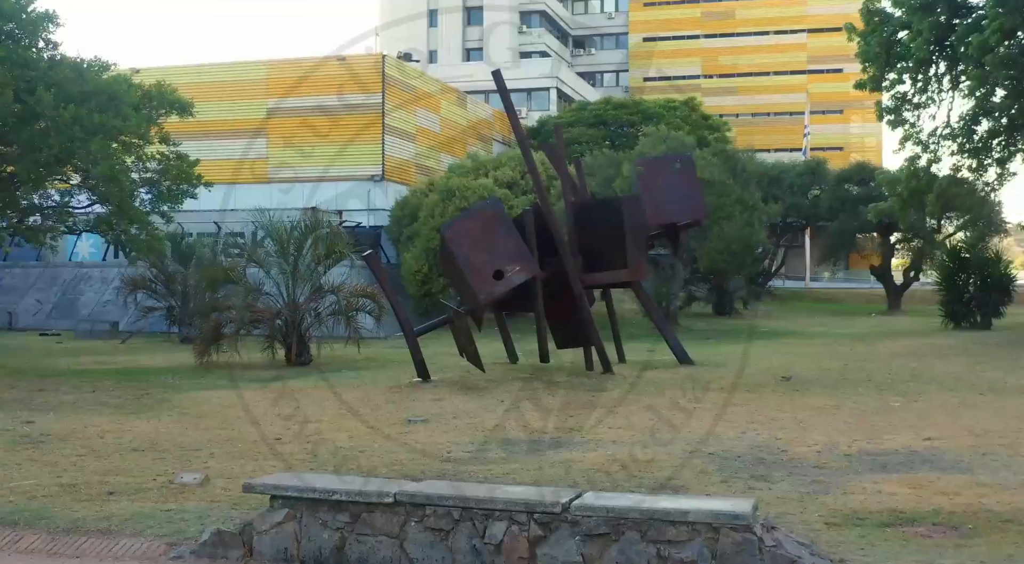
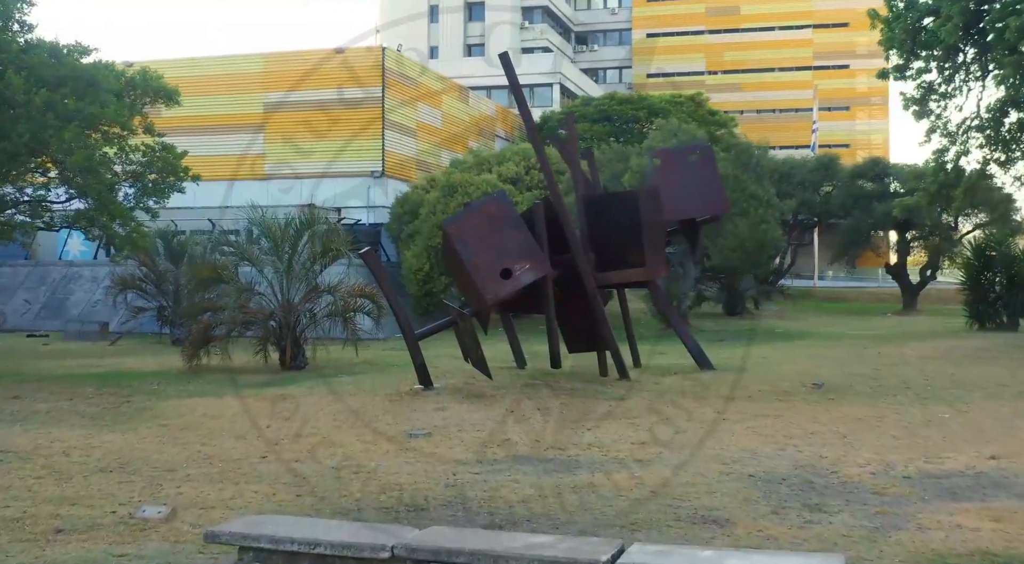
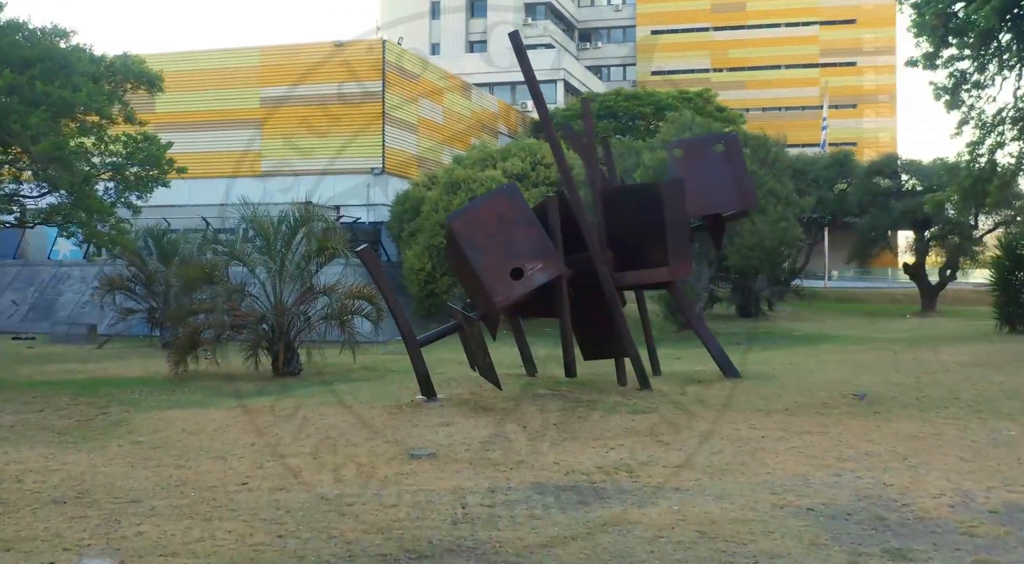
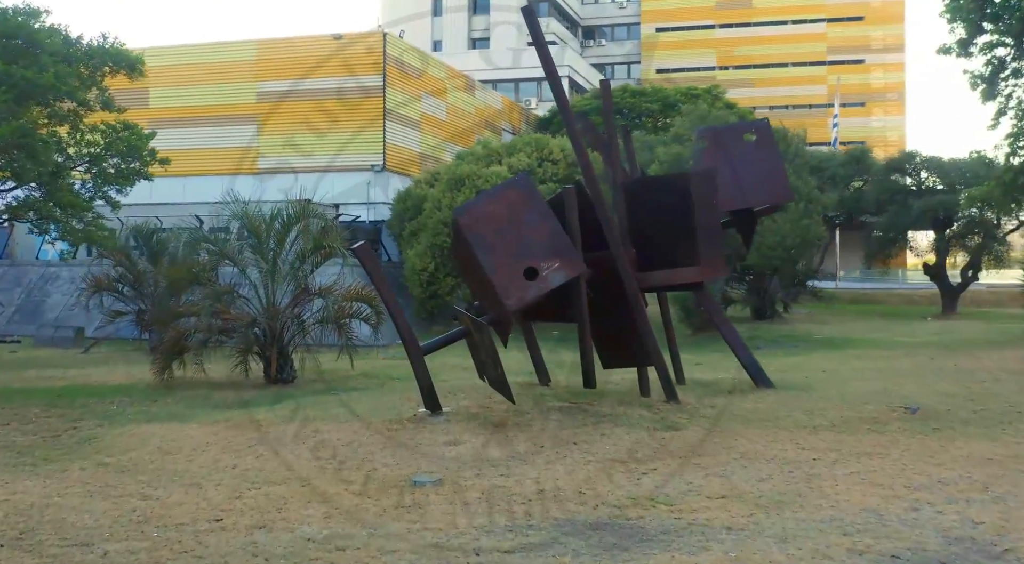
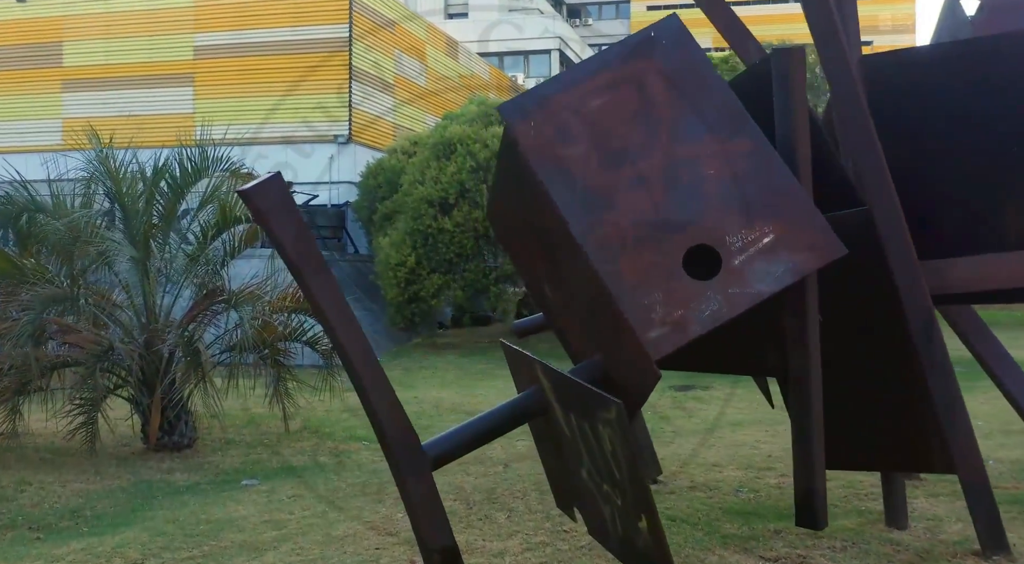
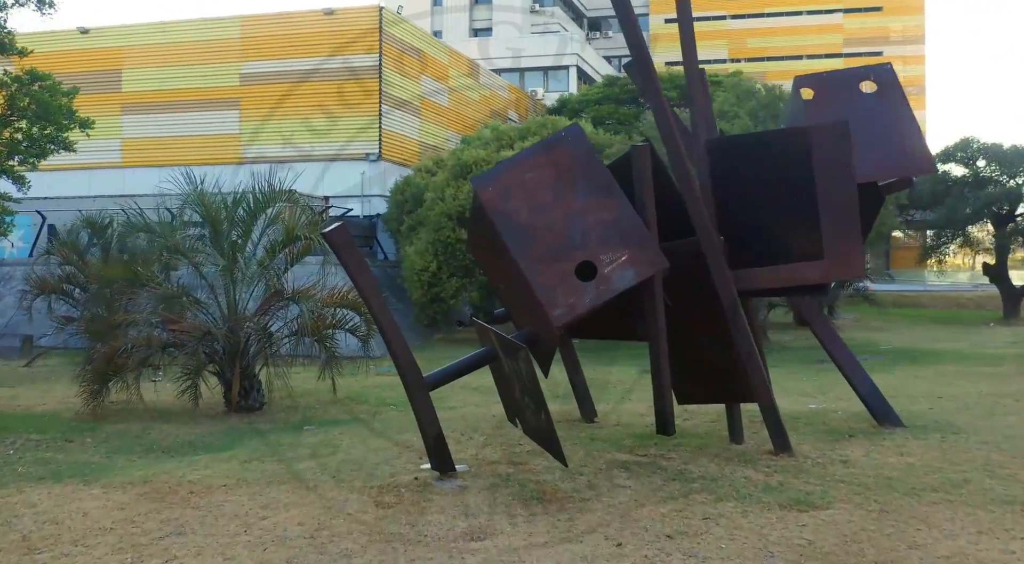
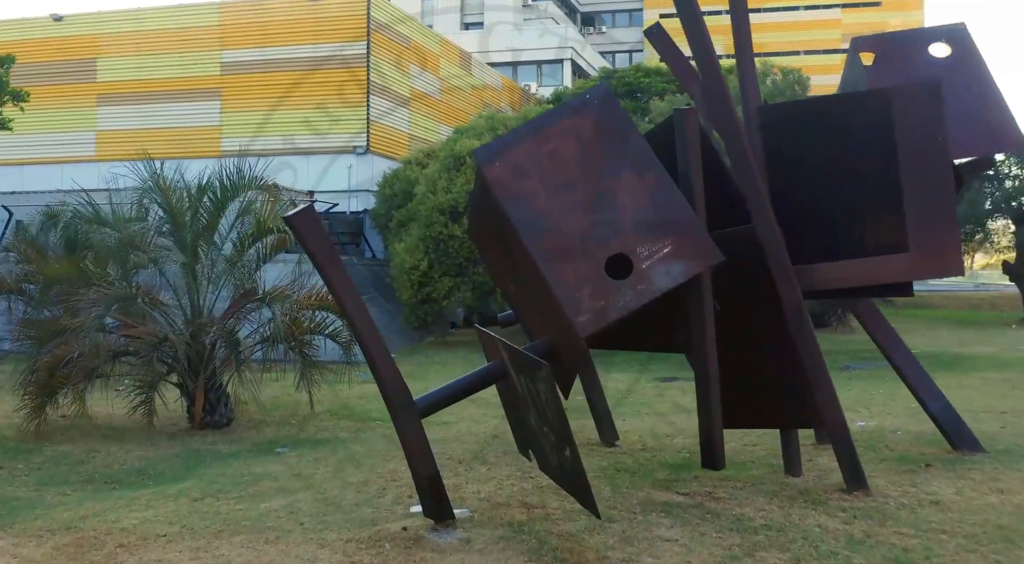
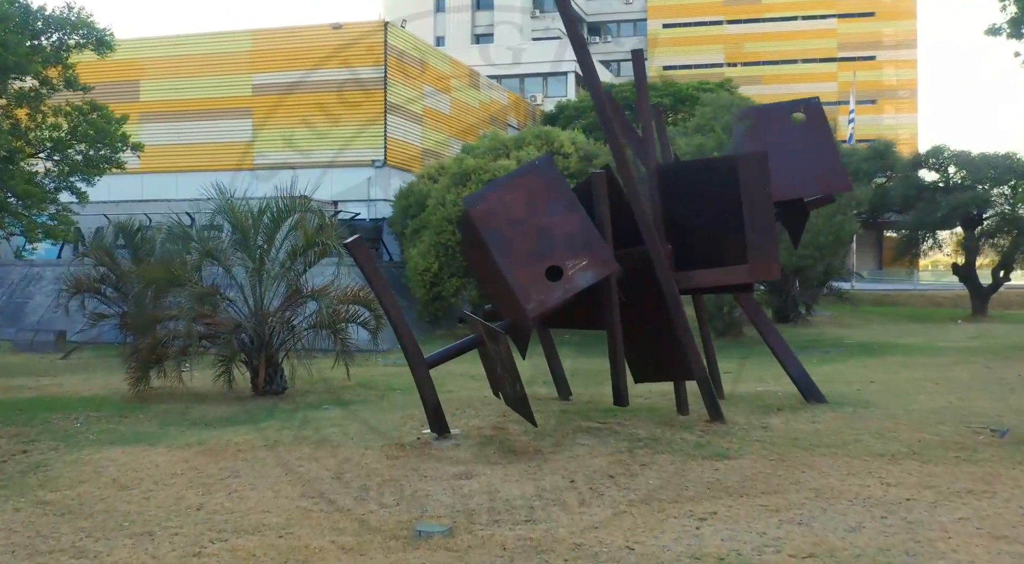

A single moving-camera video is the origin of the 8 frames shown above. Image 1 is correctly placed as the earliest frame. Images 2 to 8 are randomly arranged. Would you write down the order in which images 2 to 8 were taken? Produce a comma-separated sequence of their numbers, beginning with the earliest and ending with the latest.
2, 3, 4, 8, 6, 7, 5
